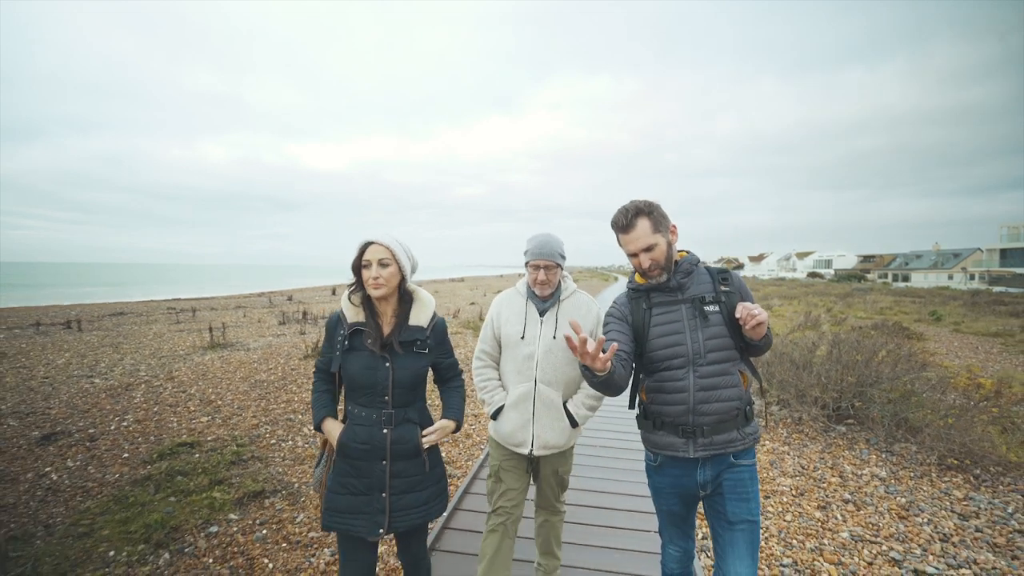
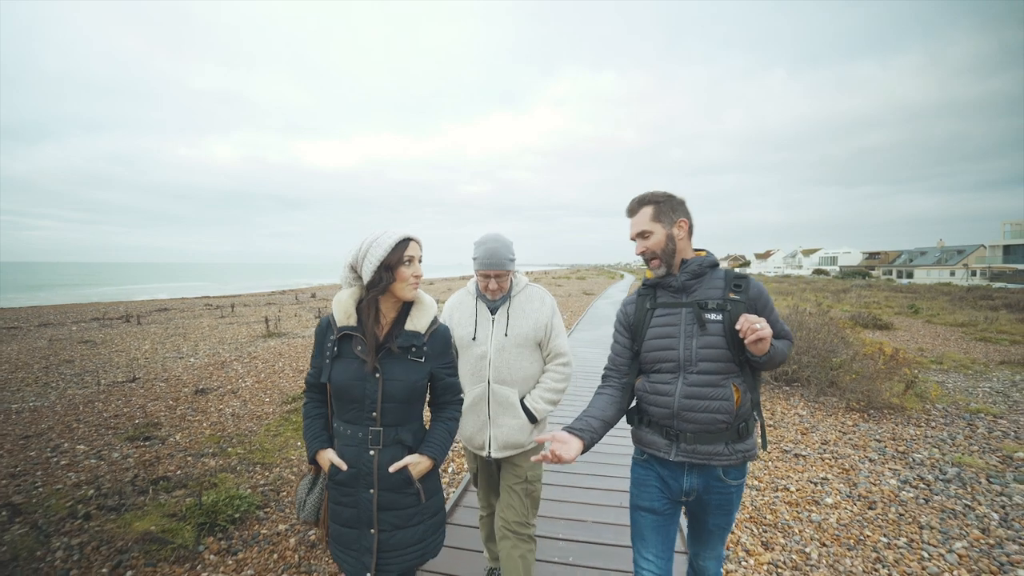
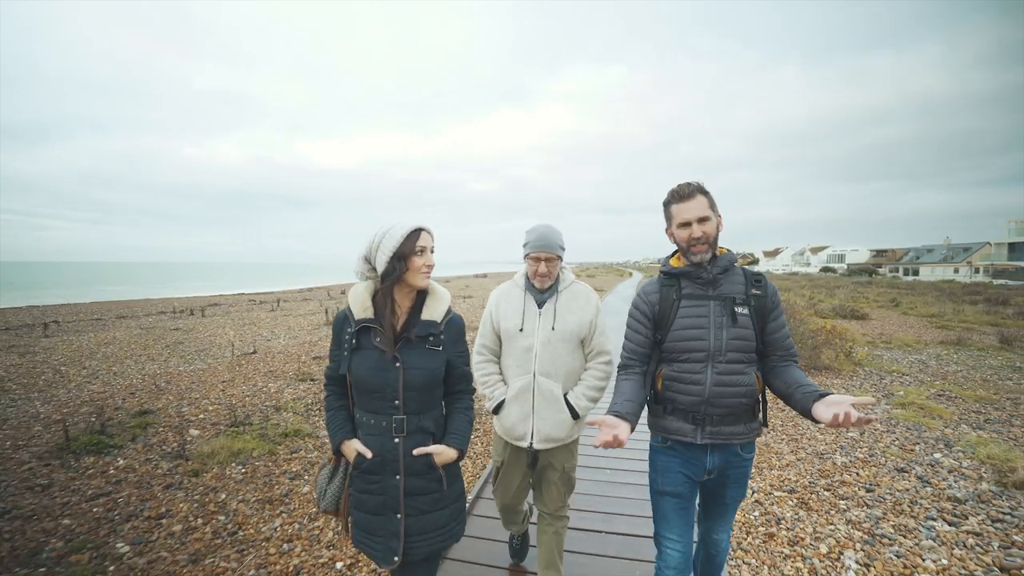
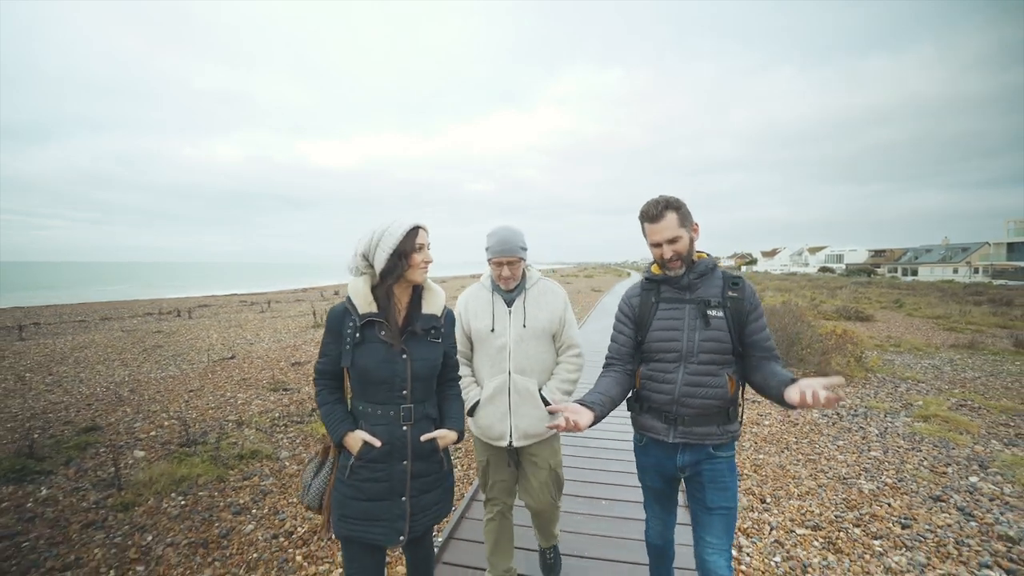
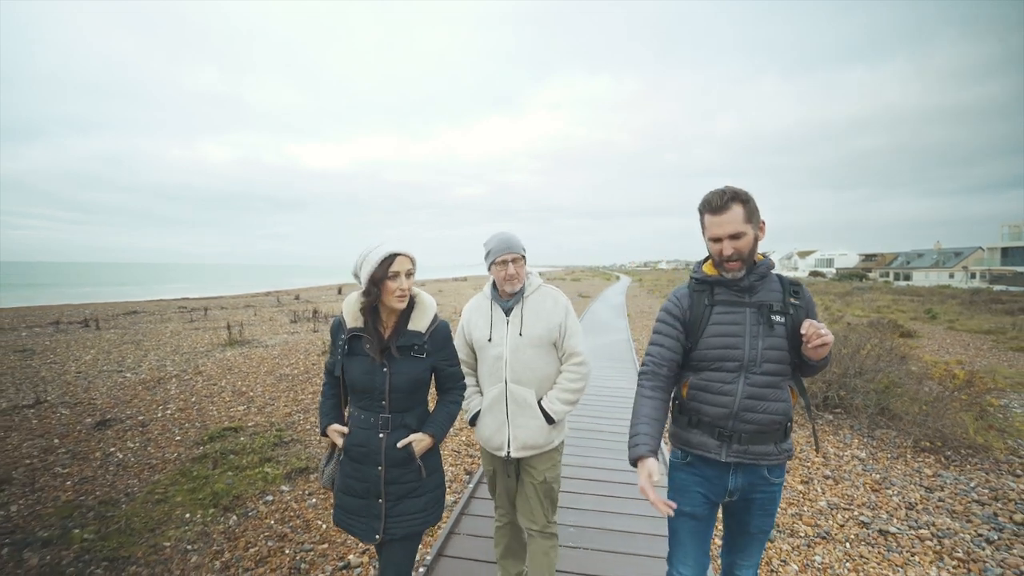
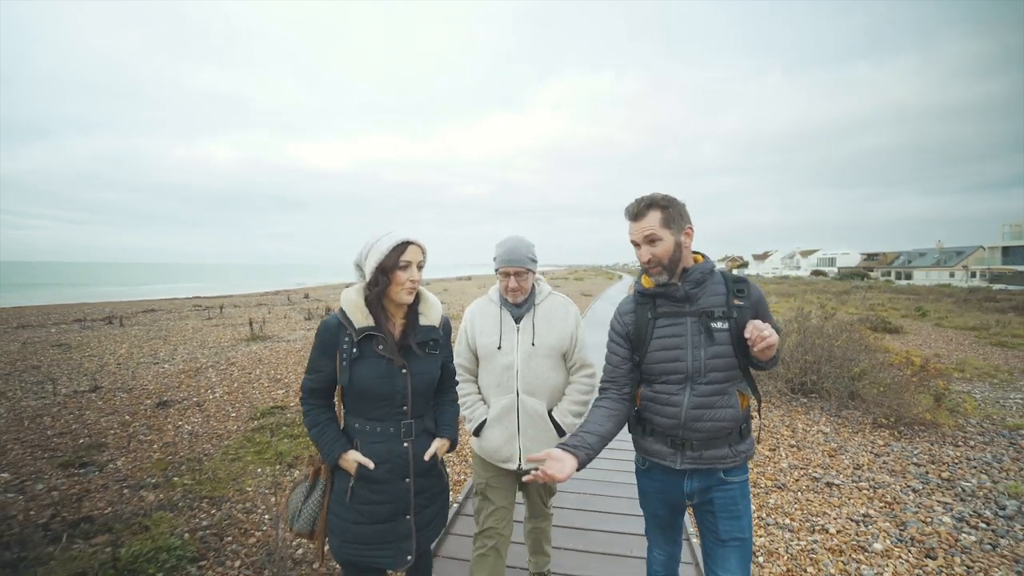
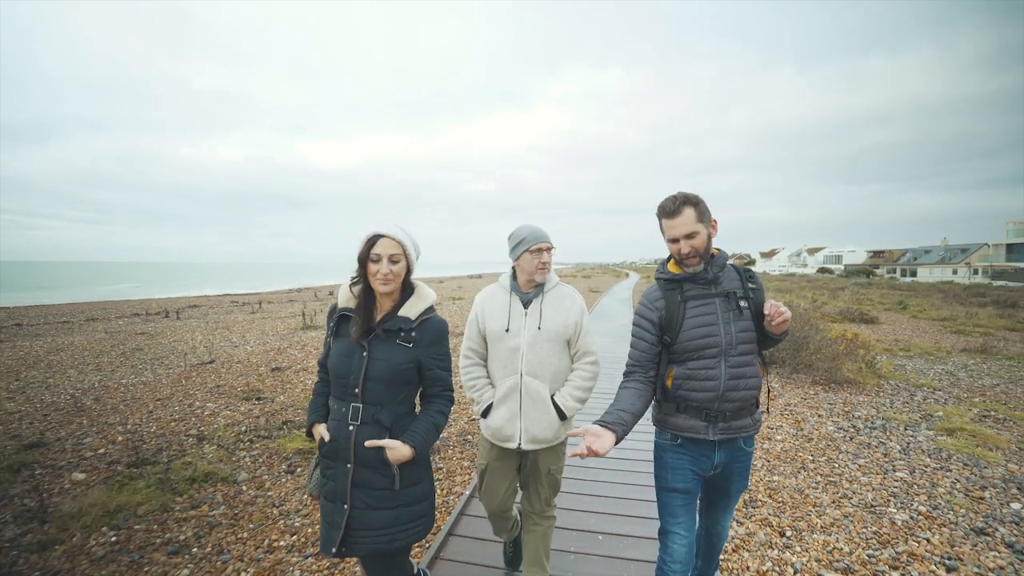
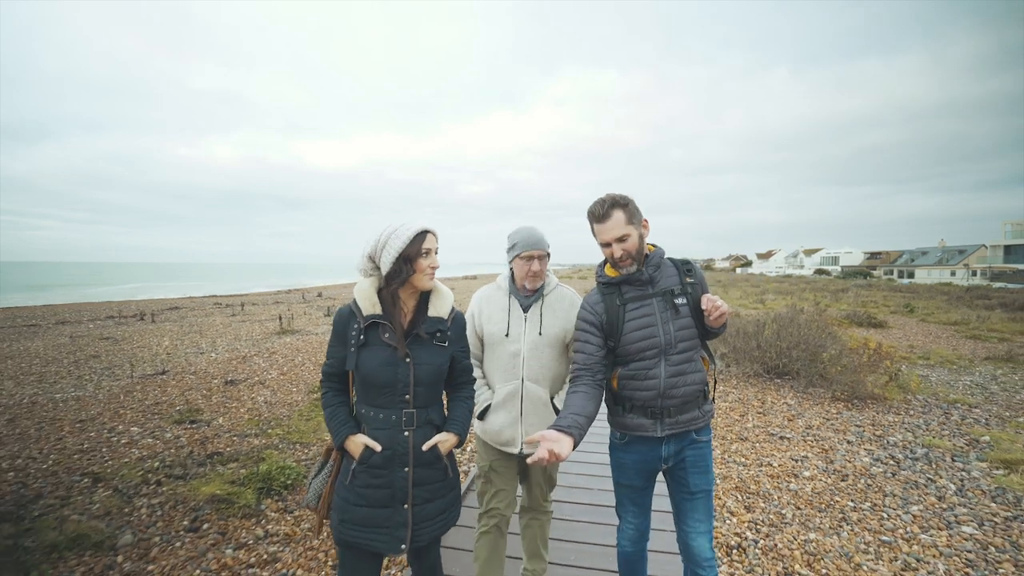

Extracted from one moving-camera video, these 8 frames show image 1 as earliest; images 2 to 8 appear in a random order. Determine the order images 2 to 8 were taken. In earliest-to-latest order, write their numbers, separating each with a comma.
5, 6, 2, 8, 7, 4, 3
